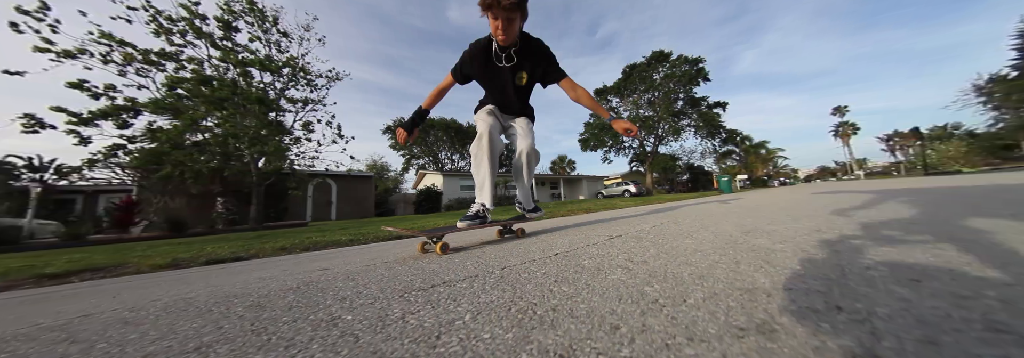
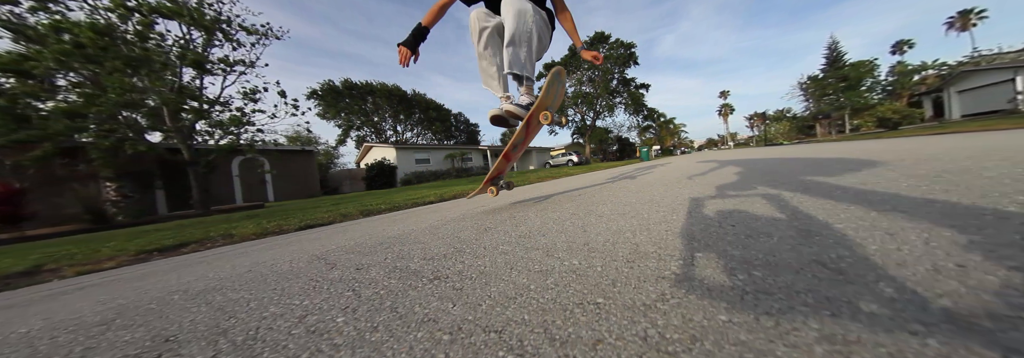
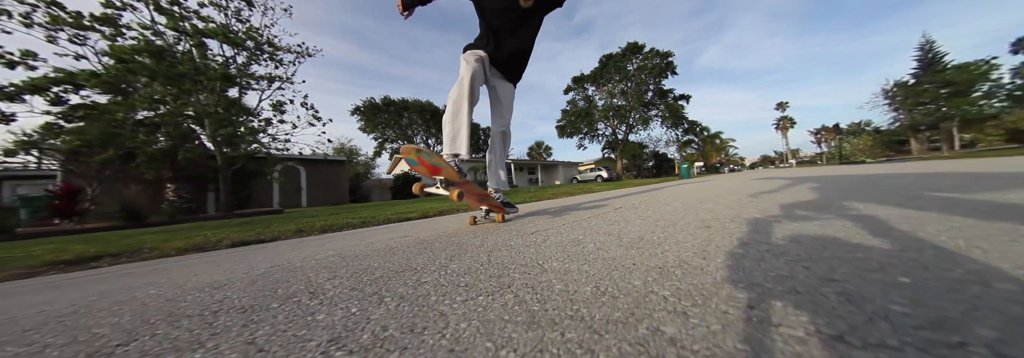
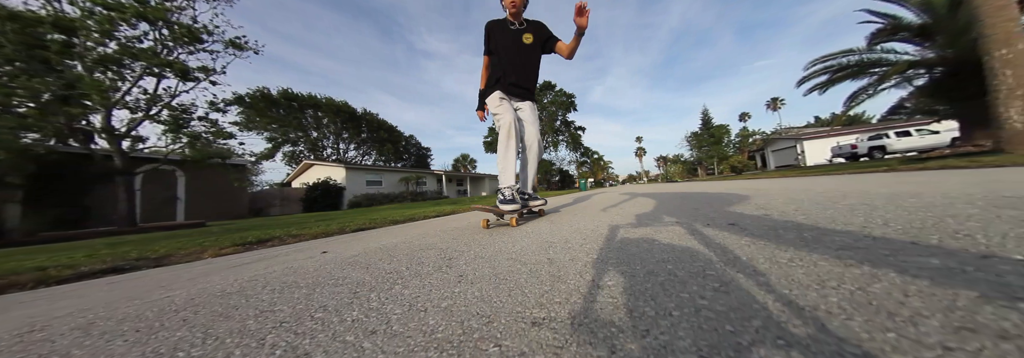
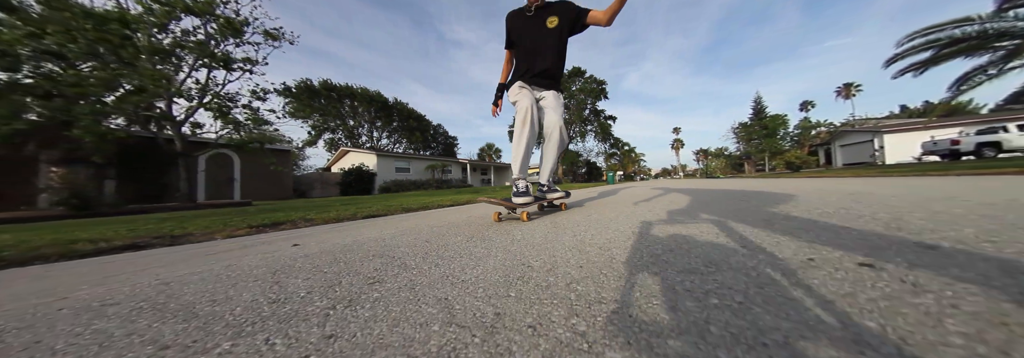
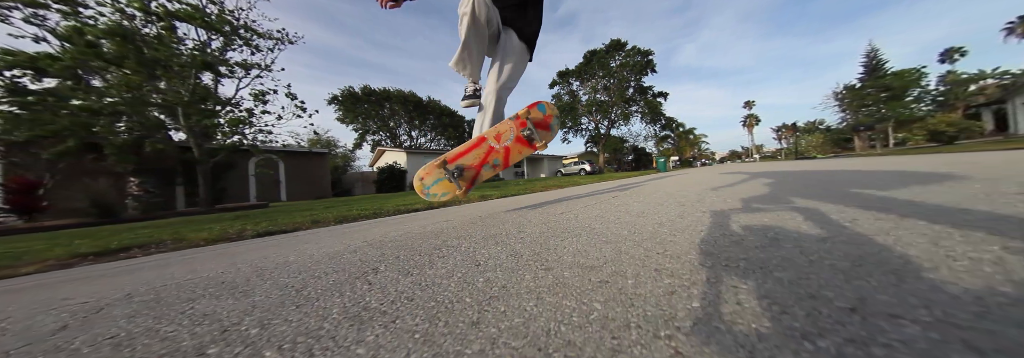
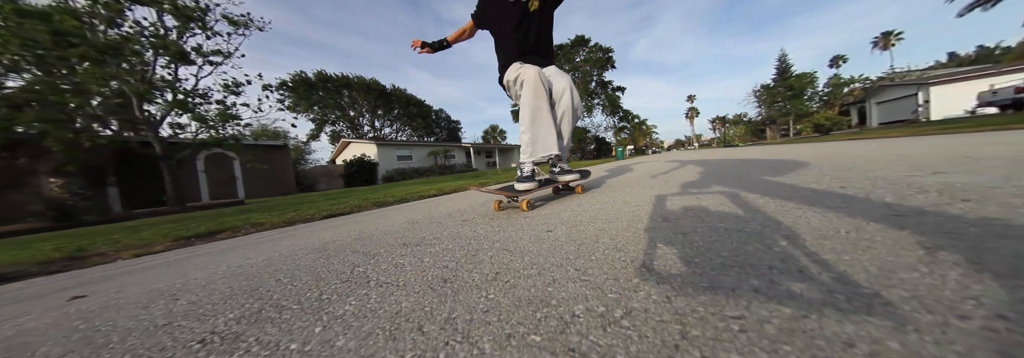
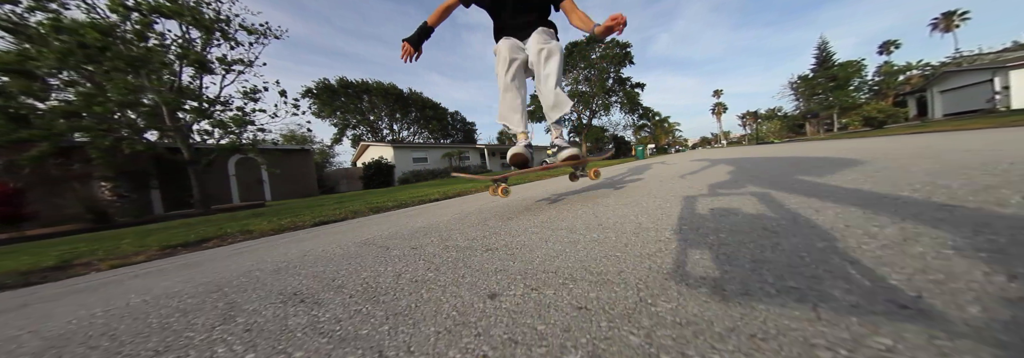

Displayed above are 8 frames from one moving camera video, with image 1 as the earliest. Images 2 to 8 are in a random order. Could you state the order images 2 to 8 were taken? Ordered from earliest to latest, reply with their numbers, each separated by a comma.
3, 6, 2, 8, 7, 5, 4
